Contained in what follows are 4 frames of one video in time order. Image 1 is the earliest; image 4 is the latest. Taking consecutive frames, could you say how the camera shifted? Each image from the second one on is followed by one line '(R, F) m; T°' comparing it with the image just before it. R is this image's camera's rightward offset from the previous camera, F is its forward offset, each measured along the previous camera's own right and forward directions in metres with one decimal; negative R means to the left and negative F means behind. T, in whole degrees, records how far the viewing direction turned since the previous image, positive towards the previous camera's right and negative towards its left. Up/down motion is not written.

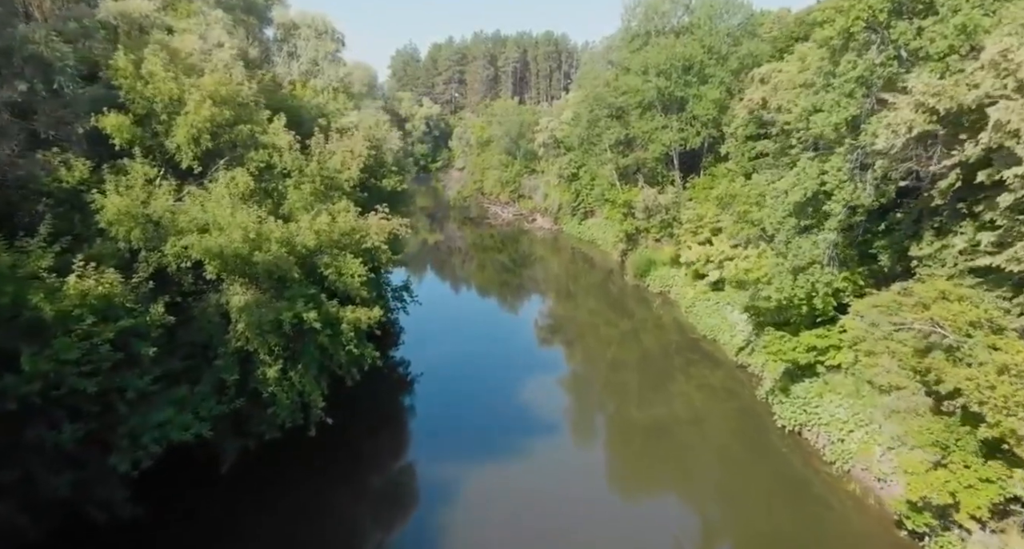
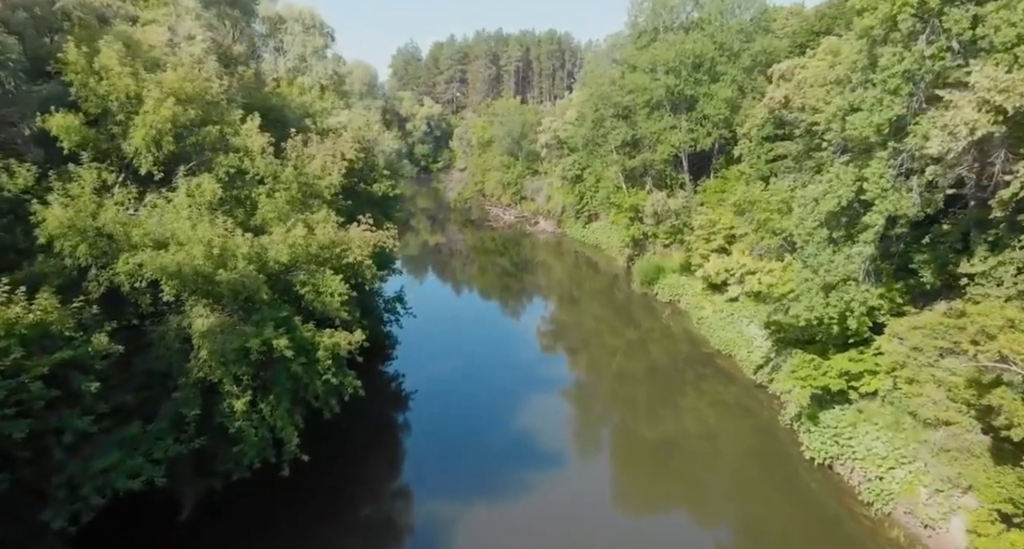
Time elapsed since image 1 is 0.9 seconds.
(+0.1, +1.8) m; 0°
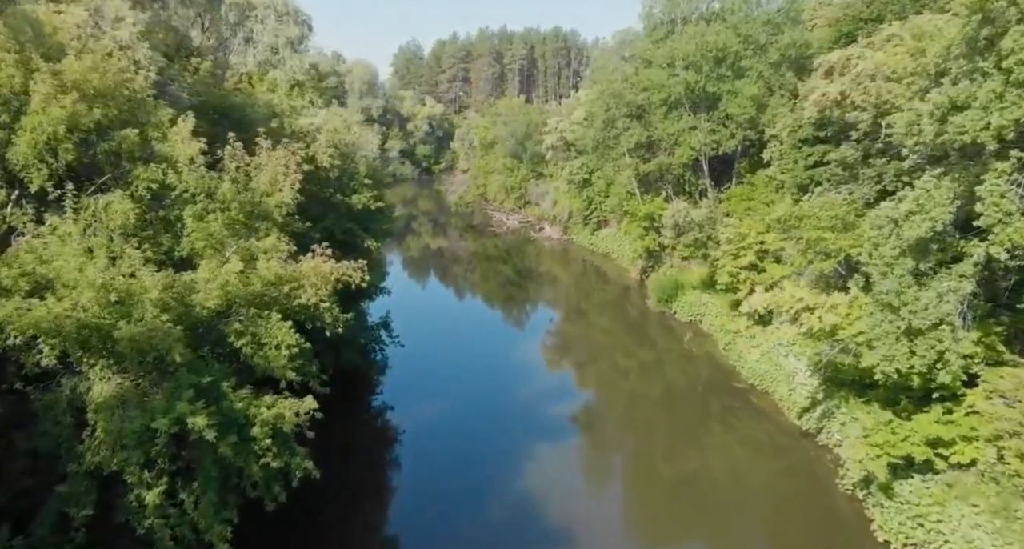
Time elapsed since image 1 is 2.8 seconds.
(+0.1, +3.4) m; 0°
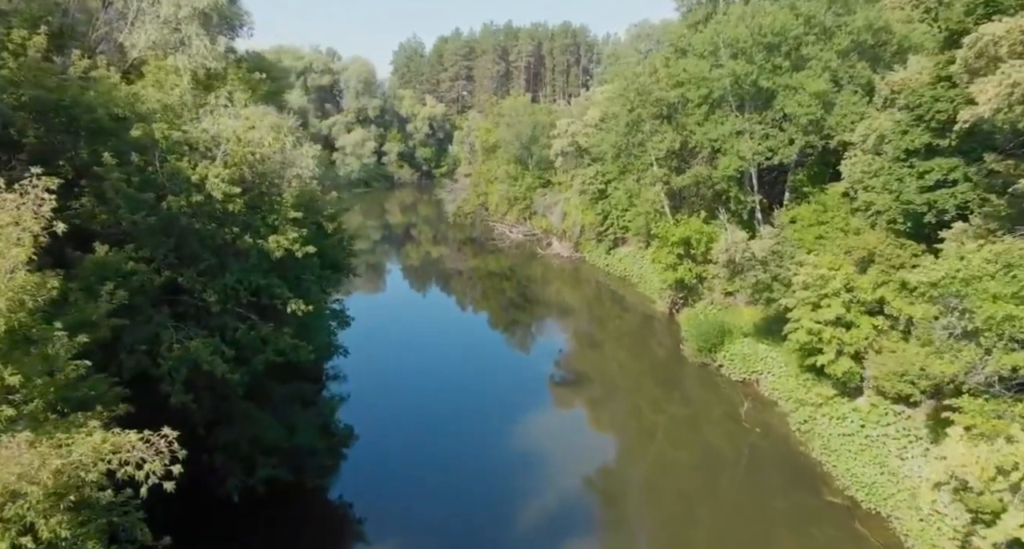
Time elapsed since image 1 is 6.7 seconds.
(+0.2, +6.8) m; -1°
